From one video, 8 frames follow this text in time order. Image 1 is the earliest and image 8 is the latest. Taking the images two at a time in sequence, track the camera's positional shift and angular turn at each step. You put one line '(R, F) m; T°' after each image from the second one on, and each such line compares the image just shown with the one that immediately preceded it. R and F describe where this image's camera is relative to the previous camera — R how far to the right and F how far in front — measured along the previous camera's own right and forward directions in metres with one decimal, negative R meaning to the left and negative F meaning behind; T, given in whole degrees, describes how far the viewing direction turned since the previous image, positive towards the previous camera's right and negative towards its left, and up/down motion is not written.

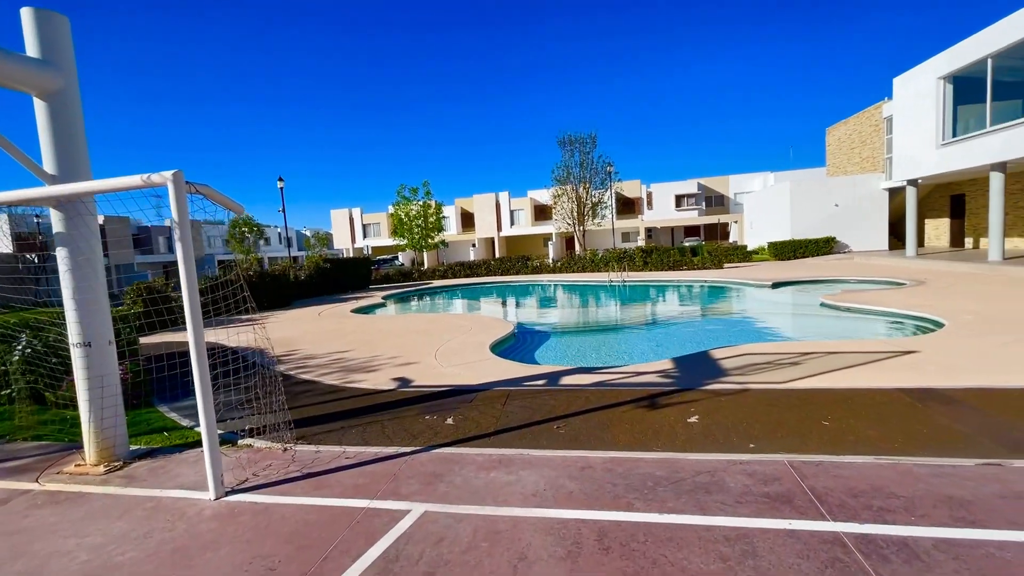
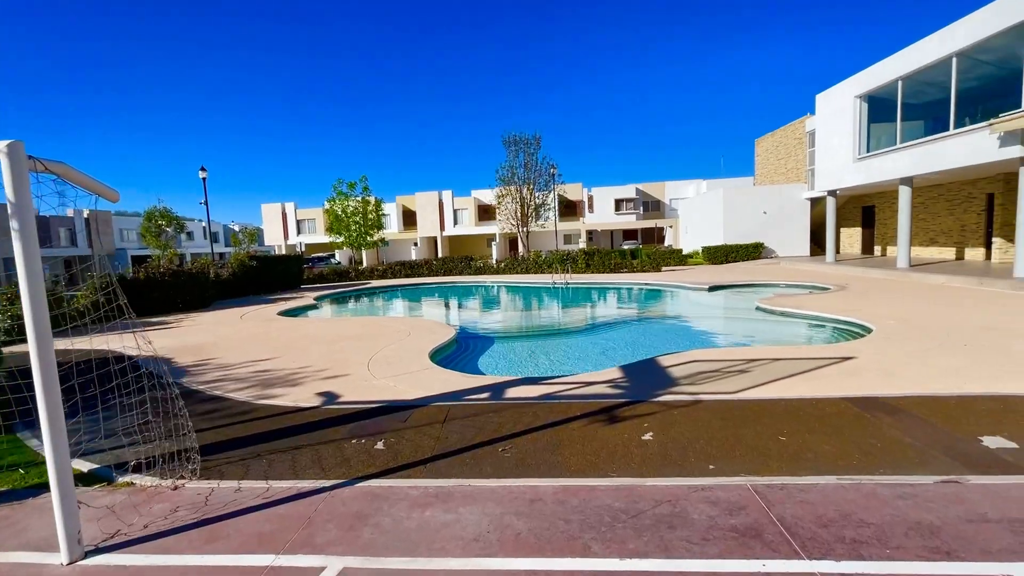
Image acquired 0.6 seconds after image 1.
(0.0, +0.5) m; +7°
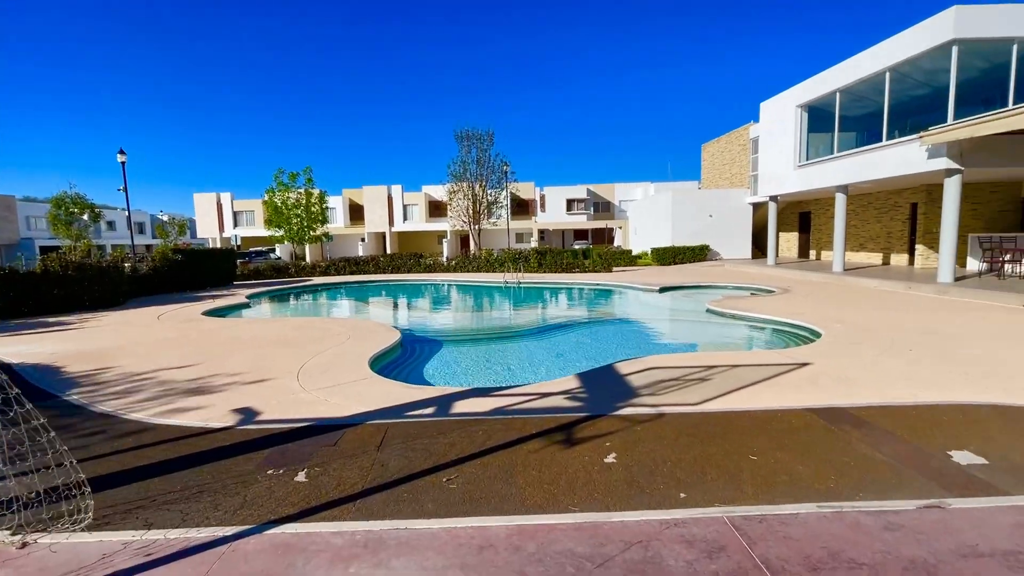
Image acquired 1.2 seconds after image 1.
(0.0, +0.5) m; +6°
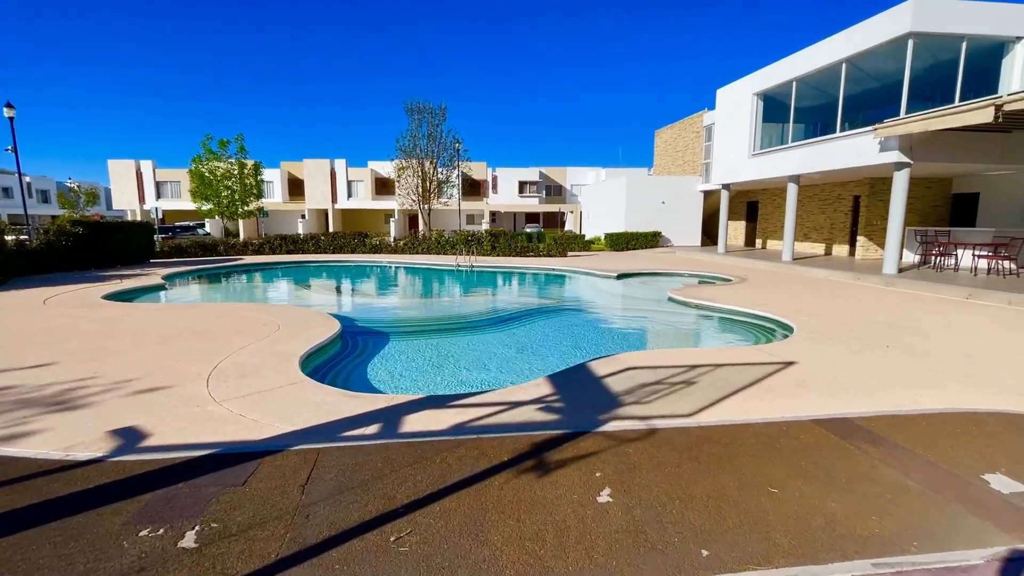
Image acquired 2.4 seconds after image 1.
(-0.1, +0.9) m; +6°
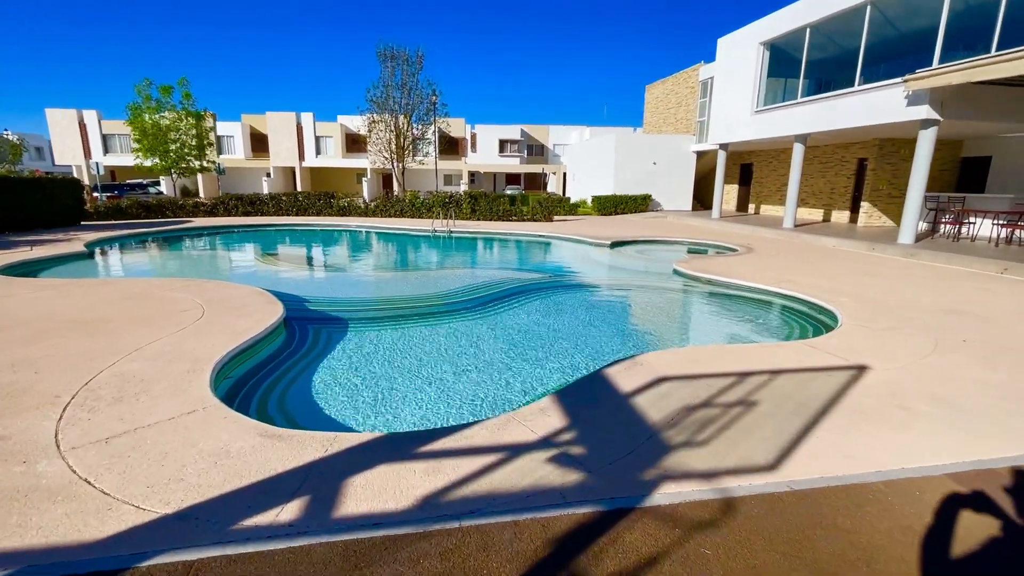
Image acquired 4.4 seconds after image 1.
(-0.1, +1.5) m; +3°
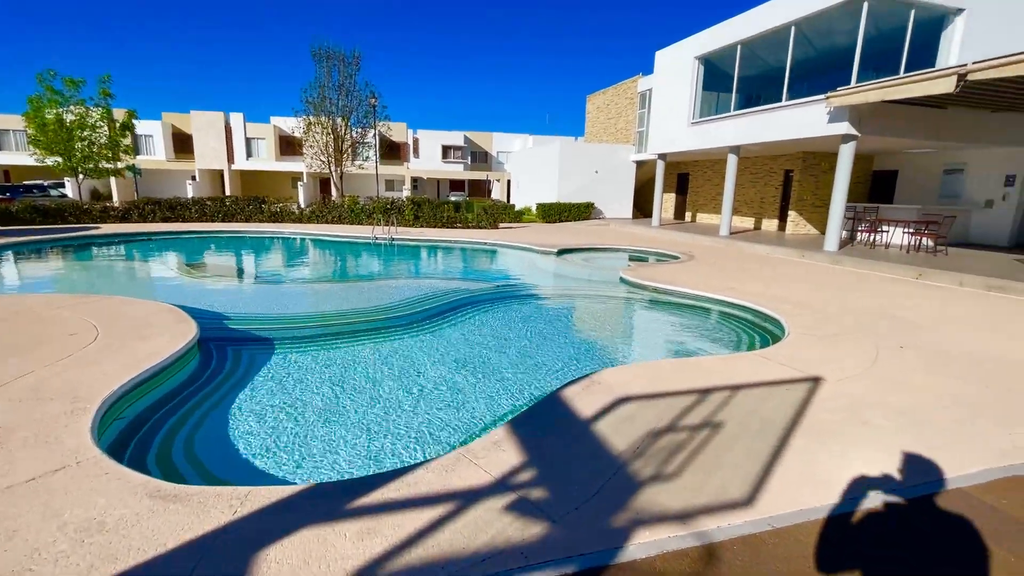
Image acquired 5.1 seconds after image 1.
(0.0, +0.4) m; +7°
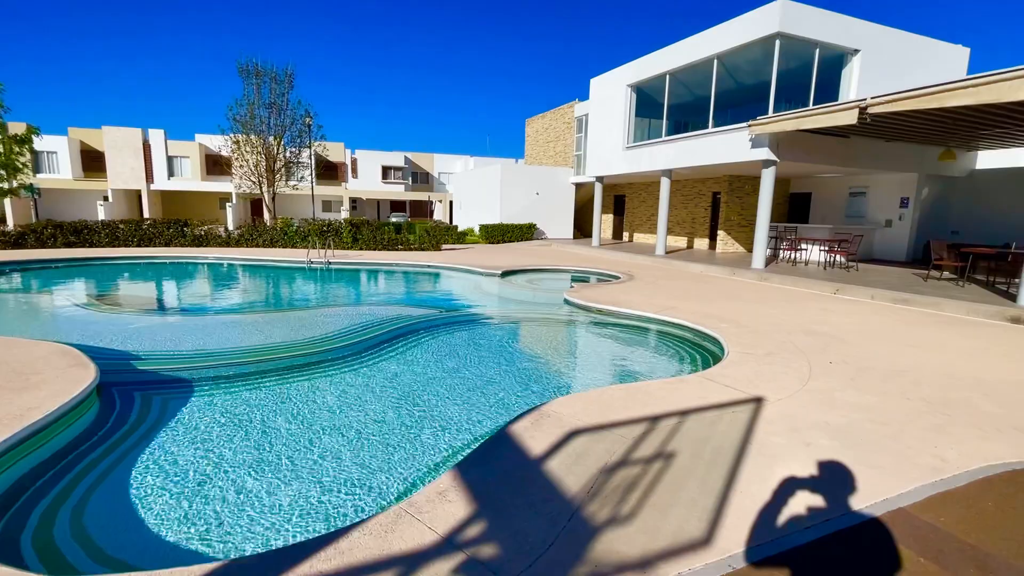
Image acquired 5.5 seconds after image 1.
(0.0, +0.2) m; +7°
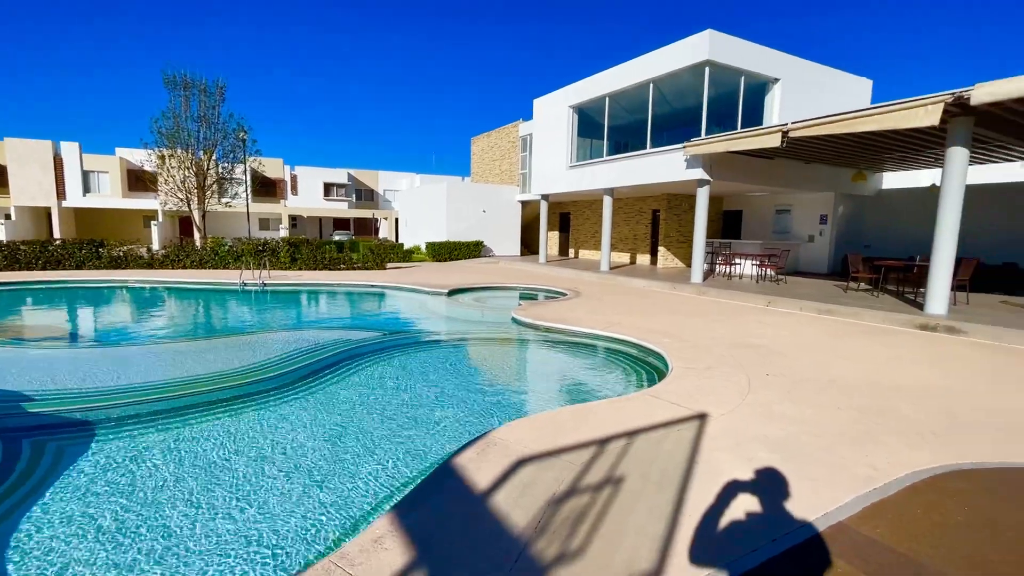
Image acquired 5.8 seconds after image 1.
(+0.1, +0.1) m; +6°
